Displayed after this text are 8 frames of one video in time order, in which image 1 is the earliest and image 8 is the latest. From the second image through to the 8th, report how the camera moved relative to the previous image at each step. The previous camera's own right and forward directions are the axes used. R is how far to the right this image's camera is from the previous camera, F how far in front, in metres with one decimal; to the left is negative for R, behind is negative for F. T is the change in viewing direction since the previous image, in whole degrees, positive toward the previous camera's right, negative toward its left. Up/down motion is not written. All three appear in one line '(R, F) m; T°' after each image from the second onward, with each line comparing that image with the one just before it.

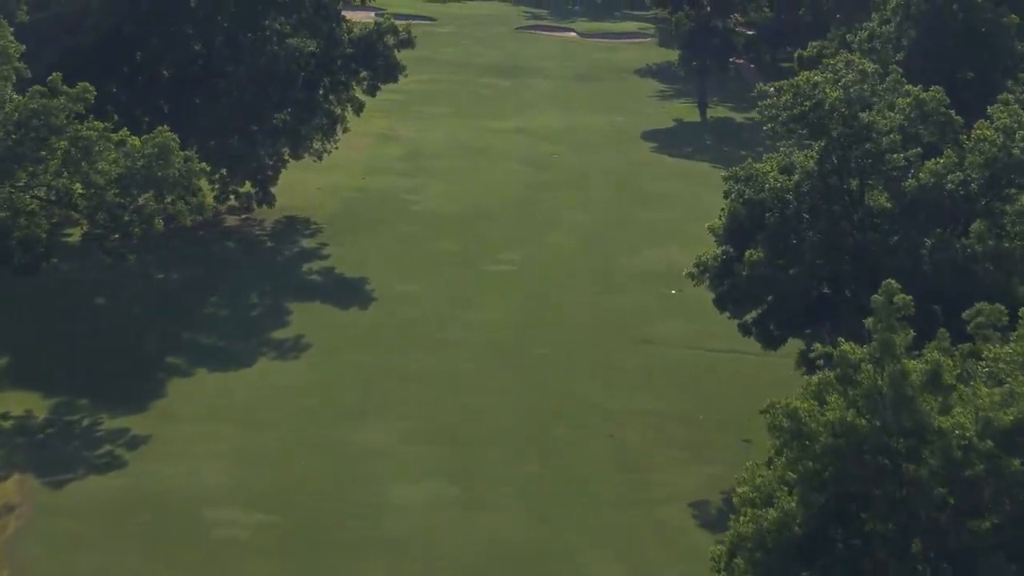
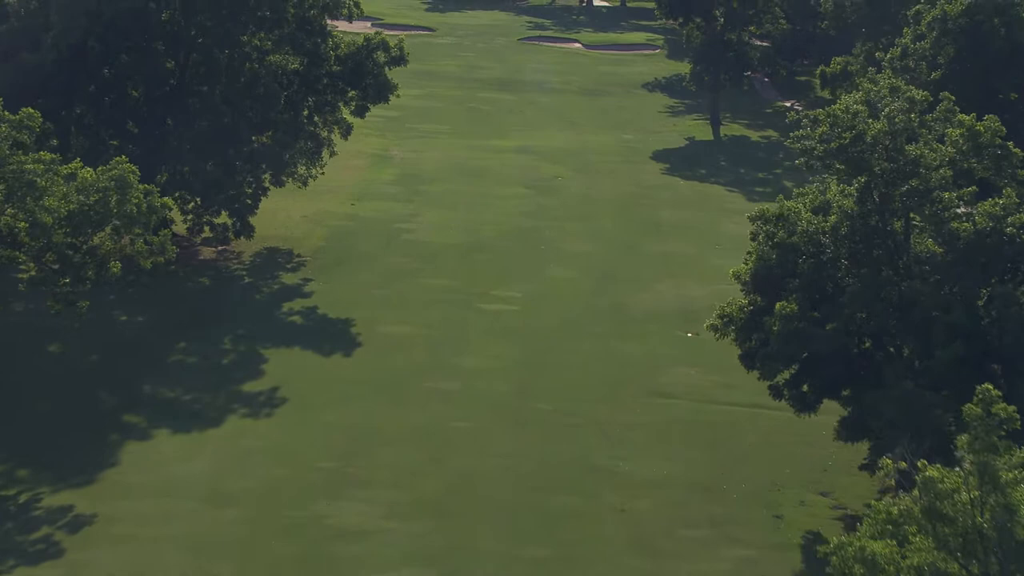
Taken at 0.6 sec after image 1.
(+0.1, +2.7) m; 0°
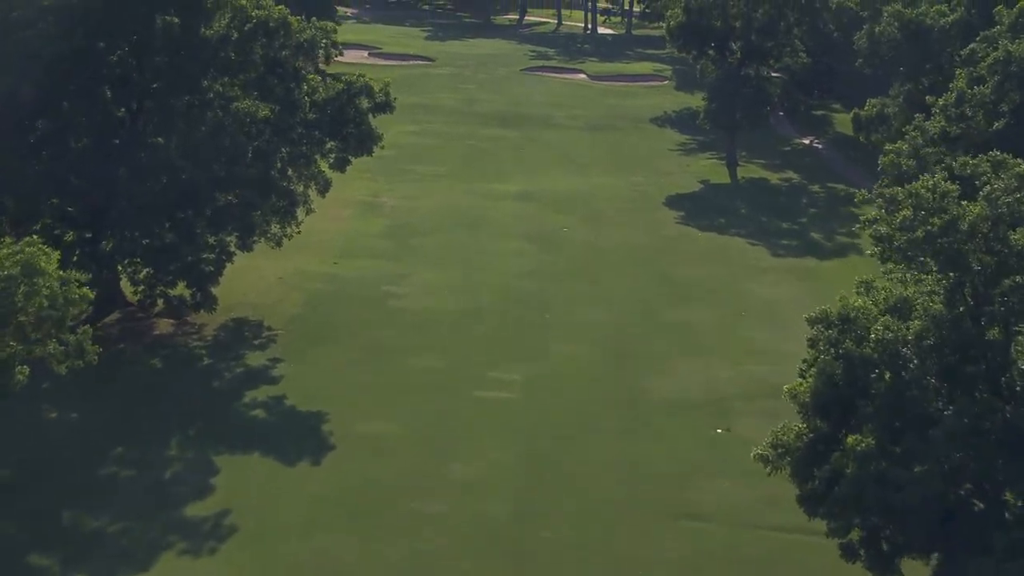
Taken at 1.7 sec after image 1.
(+0.1, +4.0) m; 0°
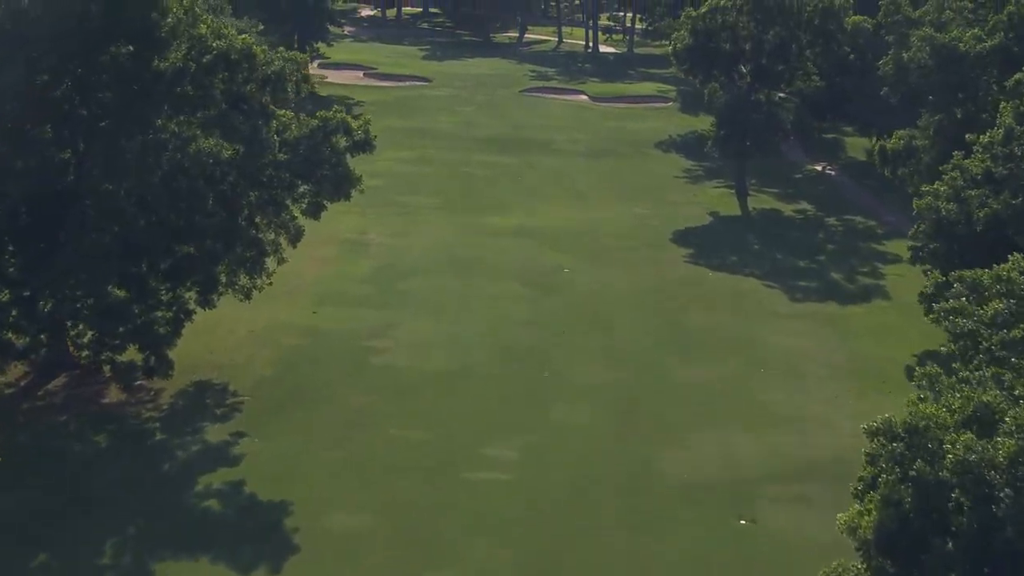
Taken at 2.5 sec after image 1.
(+0.1, +3.1) m; 0°
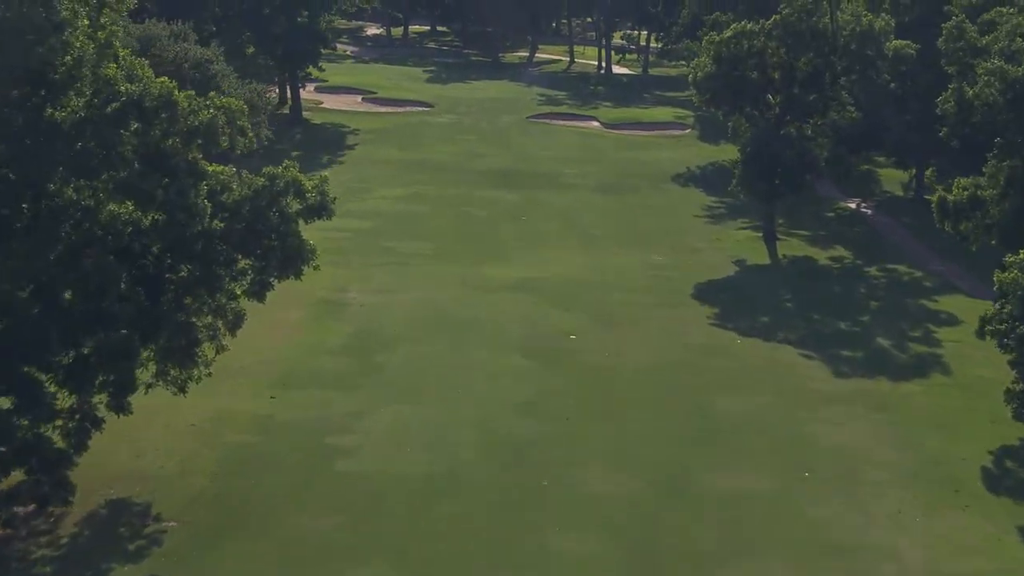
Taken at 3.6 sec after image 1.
(+0.4, +4.9) m; -1°
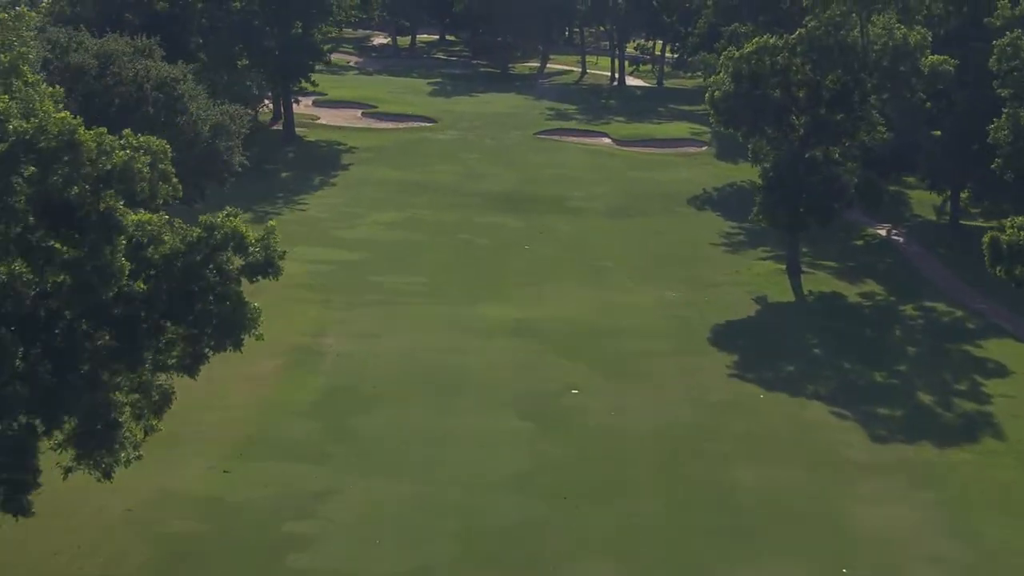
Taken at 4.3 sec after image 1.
(+0.5, +3.5) m; -1°
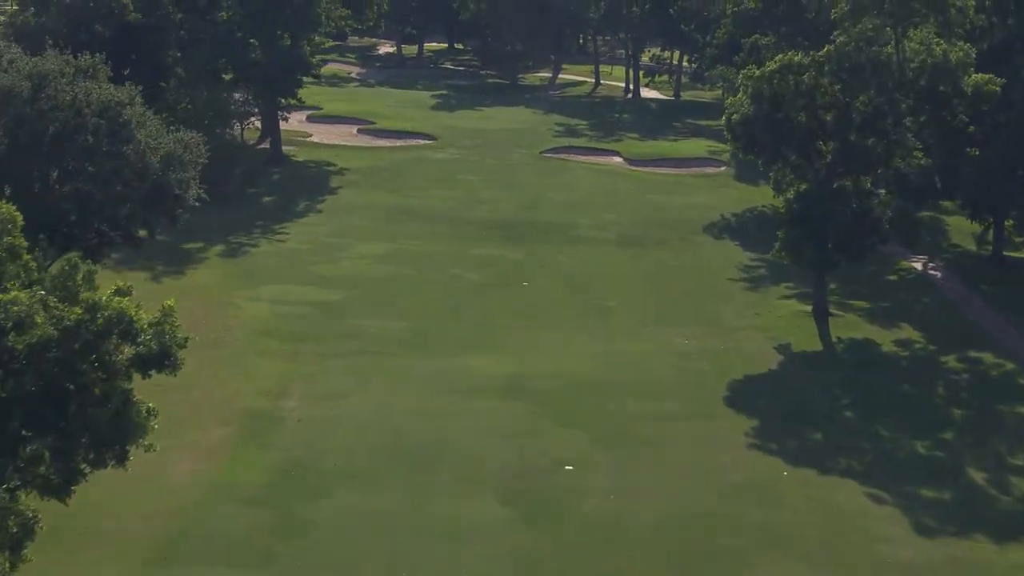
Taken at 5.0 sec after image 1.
(+0.7, +3.8) m; -1°
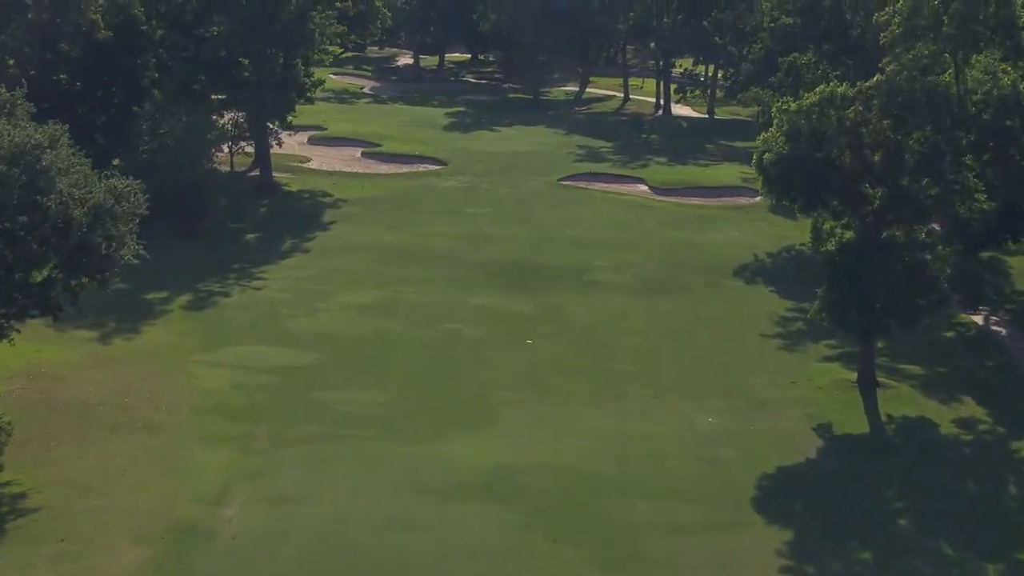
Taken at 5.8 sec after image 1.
(+1.0, +4.6) m; -2°
